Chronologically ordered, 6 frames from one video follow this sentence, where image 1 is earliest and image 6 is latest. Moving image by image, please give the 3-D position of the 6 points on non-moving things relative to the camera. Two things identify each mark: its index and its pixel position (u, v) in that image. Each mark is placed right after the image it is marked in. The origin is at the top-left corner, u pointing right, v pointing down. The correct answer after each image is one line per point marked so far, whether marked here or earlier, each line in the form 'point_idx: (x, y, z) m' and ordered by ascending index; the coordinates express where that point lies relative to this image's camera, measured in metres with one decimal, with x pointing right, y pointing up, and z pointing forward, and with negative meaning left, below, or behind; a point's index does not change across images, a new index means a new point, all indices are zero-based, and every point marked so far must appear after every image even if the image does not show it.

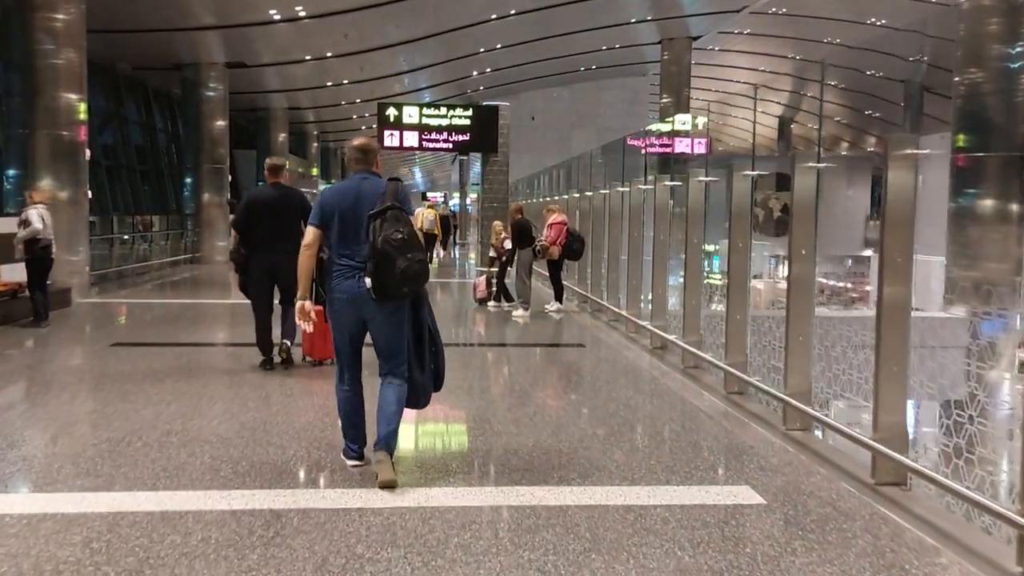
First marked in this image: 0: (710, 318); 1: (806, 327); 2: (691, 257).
0: (+1.6, -0.2, +7.0) m
1: (+1.7, -0.2, +5.2) m
2: (+1.5, +0.3, +7.2) m
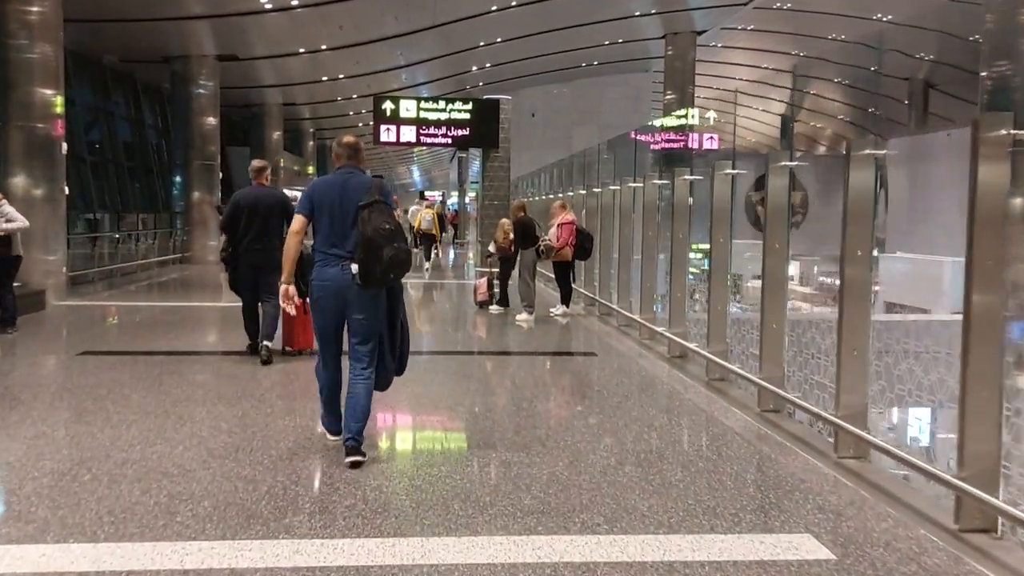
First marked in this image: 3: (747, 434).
0: (+1.7, -0.2, +6.4) m
1: (+1.8, -0.3, +4.5) m
2: (+1.5, +0.3, +6.6) m
3: (+1.3, -0.8, +4.9) m
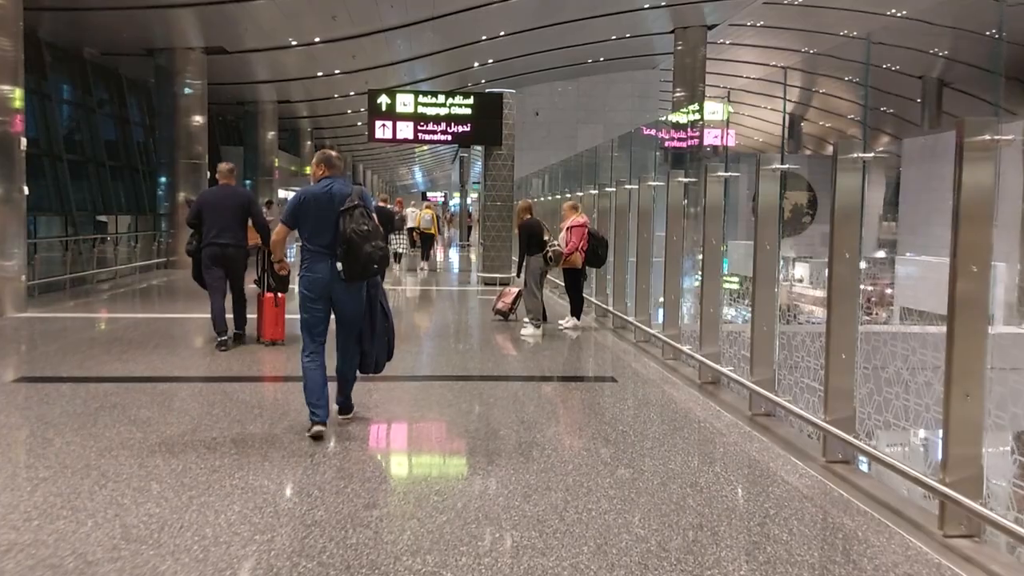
0: (+1.7, -0.3, +5.3) m
1: (+1.8, -0.4, +3.5) m
2: (+1.5, +0.2, +5.5) m
3: (+1.3, -0.9, +3.9) m
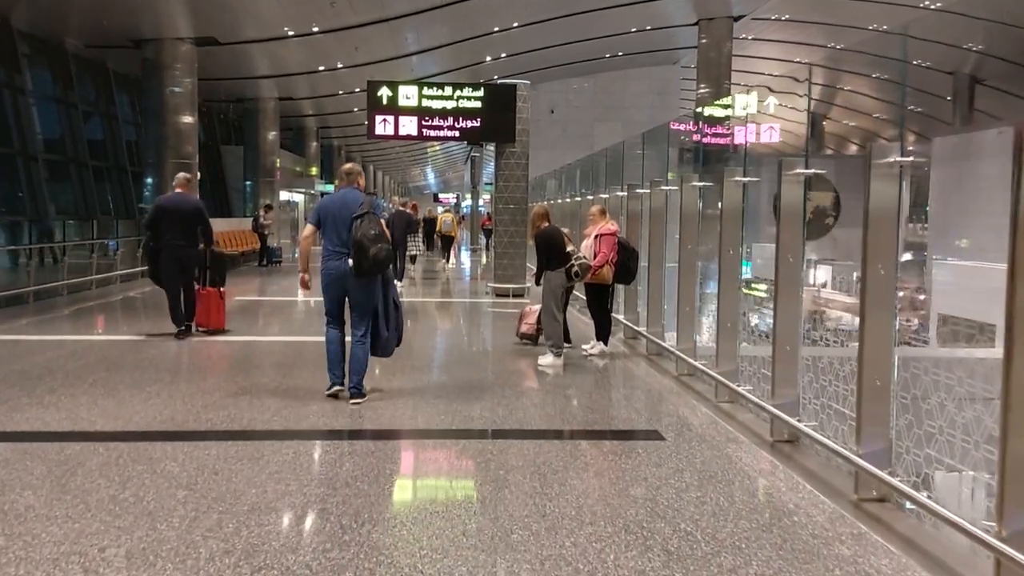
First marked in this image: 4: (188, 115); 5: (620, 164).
0: (+1.8, -0.5, +3.9) m
1: (+1.9, -0.5, +2.0) m
2: (+1.6, 0.0, +4.1) m
3: (+1.4, -1.1, +2.5) m
4: (-6.2, +3.4, +17.0) m
5: (+1.2, +1.4, +9.8) m
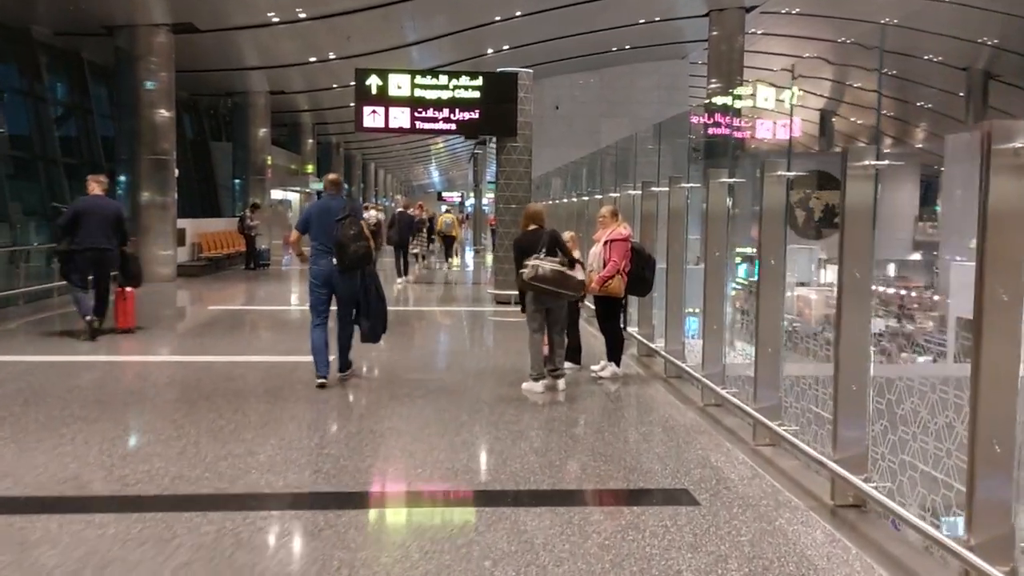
0: (+1.7, -0.6, +2.8) m
1: (+1.8, -0.6, +0.9) m
2: (+1.6, -0.1, +3.0) m
3: (+1.4, -1.2, +1.4) m
4: (-6.2, +3.3, +15.9) m
5: (+1.2, +1.3, +8.8) m
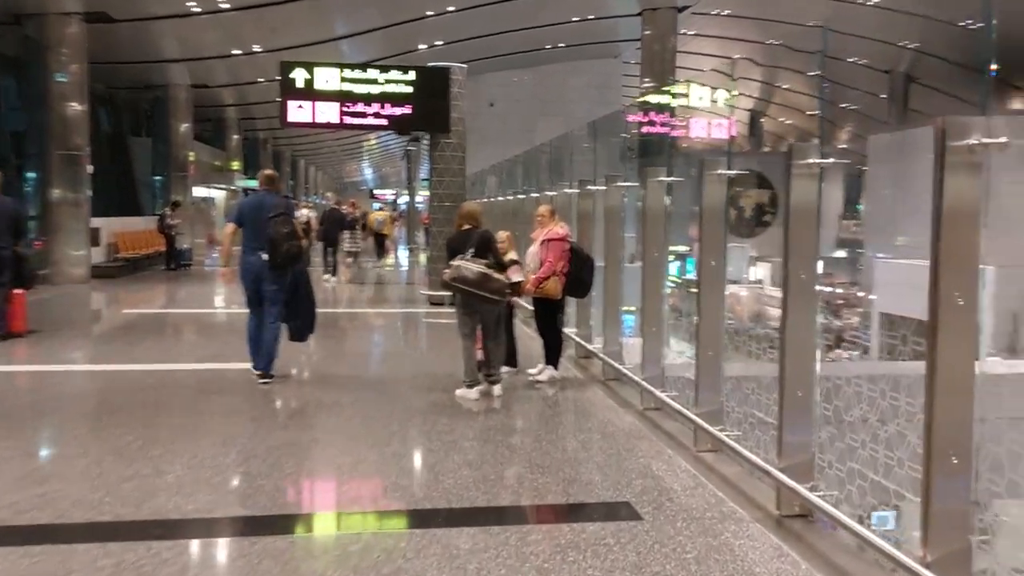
0: (+1.5, -0.6, +2.7) m
1: (+1.7, -0.6, +0.8) m
2: (+1.4, -0.1, +2.9) m
3: (+1.3, -1.2, +1.2) m
4: (-7.3, +3.2, +15.2) m
5: (+0.5, +1.3, +8.6) m
